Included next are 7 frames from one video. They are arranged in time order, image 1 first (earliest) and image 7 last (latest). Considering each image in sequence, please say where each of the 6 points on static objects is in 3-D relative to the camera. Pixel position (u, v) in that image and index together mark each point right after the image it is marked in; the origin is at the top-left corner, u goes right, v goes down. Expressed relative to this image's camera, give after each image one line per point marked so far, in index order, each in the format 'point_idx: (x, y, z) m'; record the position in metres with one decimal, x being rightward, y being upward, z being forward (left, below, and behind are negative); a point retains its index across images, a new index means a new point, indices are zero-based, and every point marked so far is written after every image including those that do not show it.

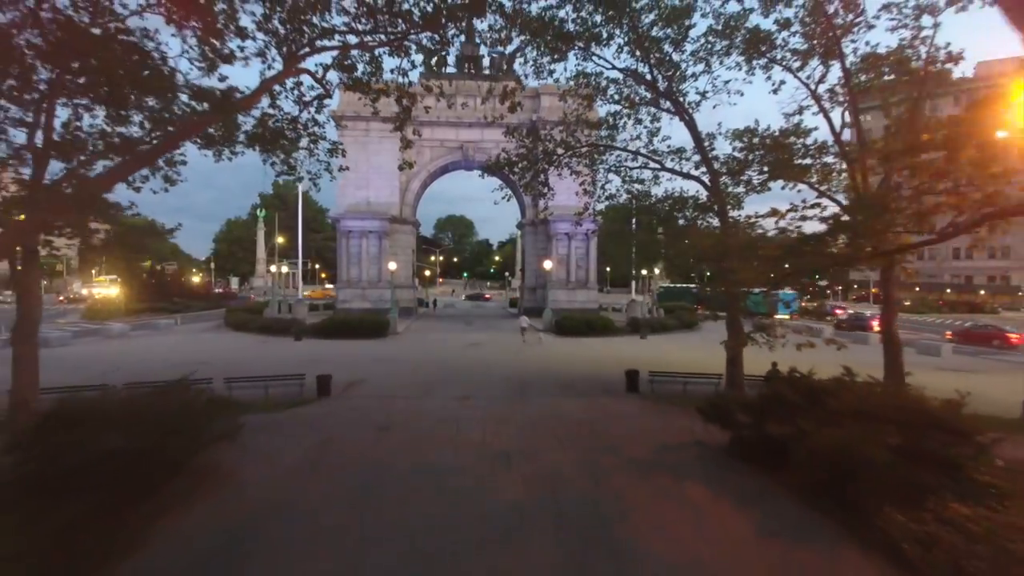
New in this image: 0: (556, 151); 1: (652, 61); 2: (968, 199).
0: (+0.9, +2.8, +17.4) m
1: (+2.6, +4.2, +15.6) m
2: (+4.1, +0.8, +7.6) m
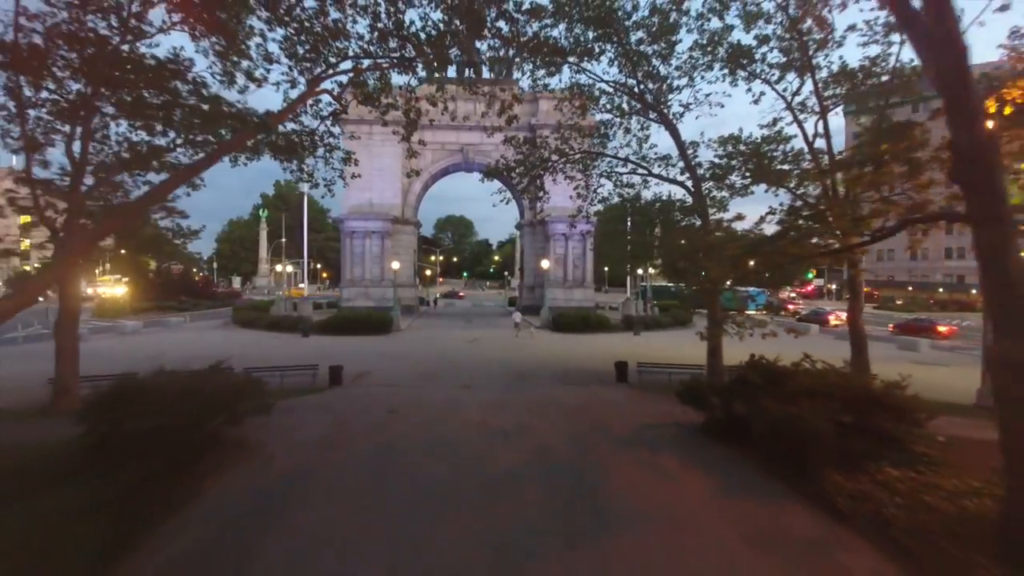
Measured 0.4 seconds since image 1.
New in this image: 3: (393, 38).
0: (+0.8, +2.8, +18.6) m
1: (+2.6, +4.2, +16.8) m
2: (+4.0, +0.8, +8.8) m
3: (-1.7, +3.6, +12.5) m
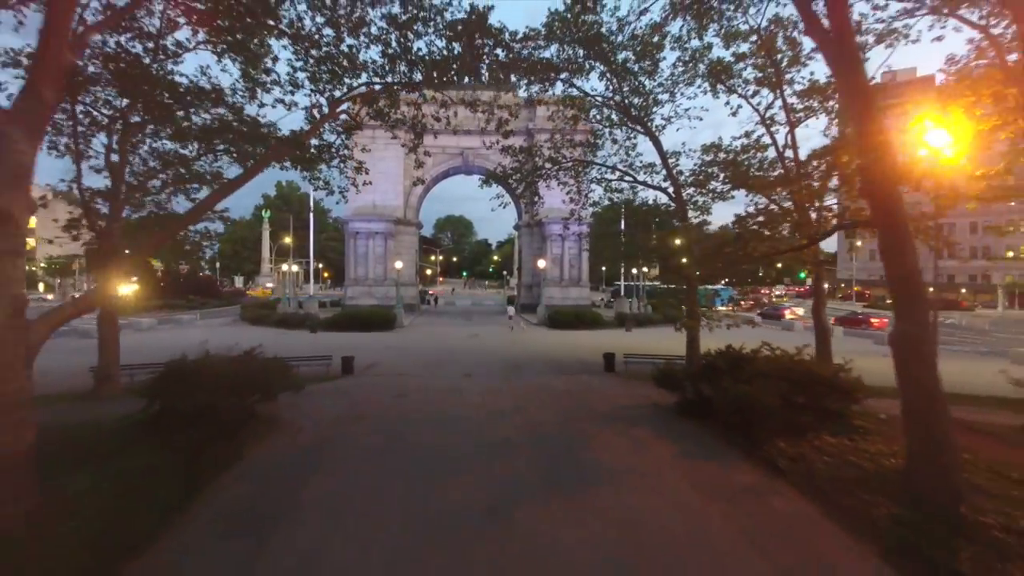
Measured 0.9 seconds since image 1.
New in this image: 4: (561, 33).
0: (+0.8, +2.9, +20.1) m
1: (+2.5, +4.3, +18.3) m
2: (+4.0, +0.9, +10.3) m
3: (-1.8, +3.7, +14.0) m
4: (+1.0, +5.0, +16.8) m
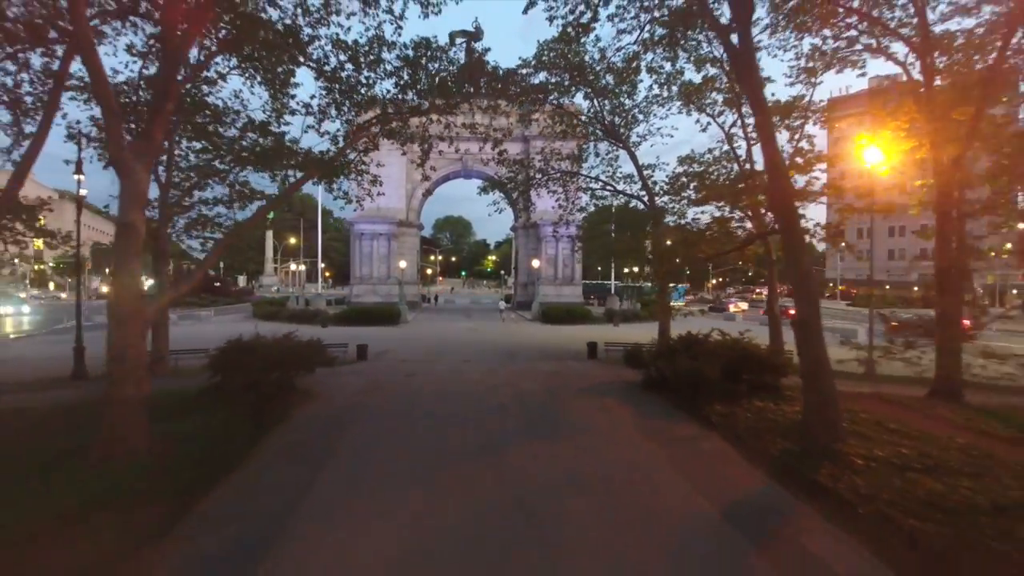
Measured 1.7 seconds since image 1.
0: (+0.6, +3.0, +22.5) m
1: (+2.4, +4.3, +20.7) m
2: (+3.9, +1.0, +12.8) m
3: (-1.9, +3.8, +16.4) m
4: (+0.8, +5.1, +19.2) m
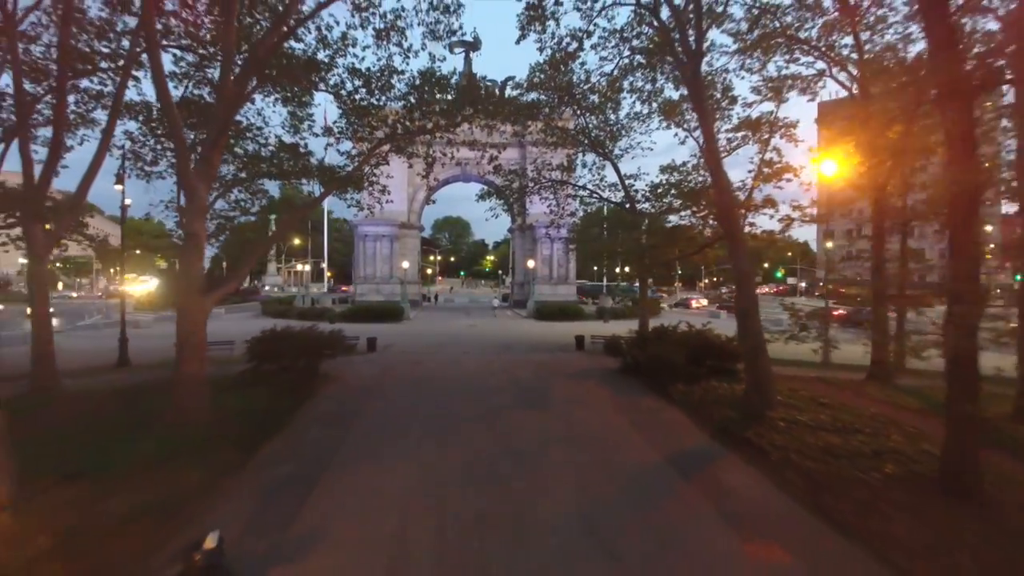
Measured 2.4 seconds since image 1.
0: (+0.5, +3.0, +24.7) m
1: (+2.3, +4.4, +22.9) m
2: (+3.7, +1.0, +14.9) m
3: (-2.1, +3.8, +18.5) m
4: (+0.7, +5.1, +21.4) m
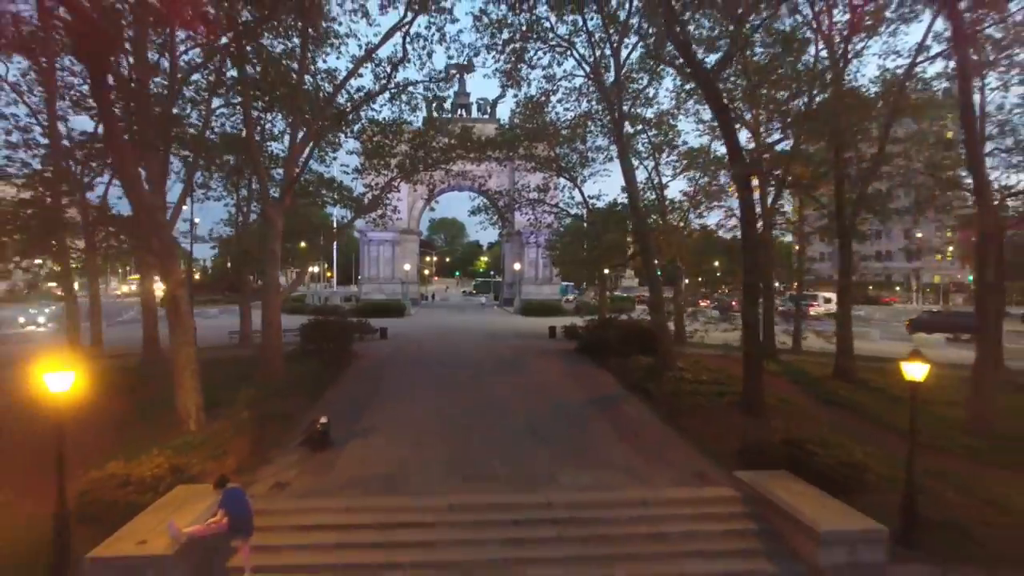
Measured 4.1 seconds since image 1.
0: (0.0, +3.0, +30.0) m
1: (+1.8, +4.4, +28.2) m
2: (+3.3, +1.0, +20.3) m
3: (-2.5, +3.8, +23.8) m
4: (+0.2, +5.1, +26.7) m
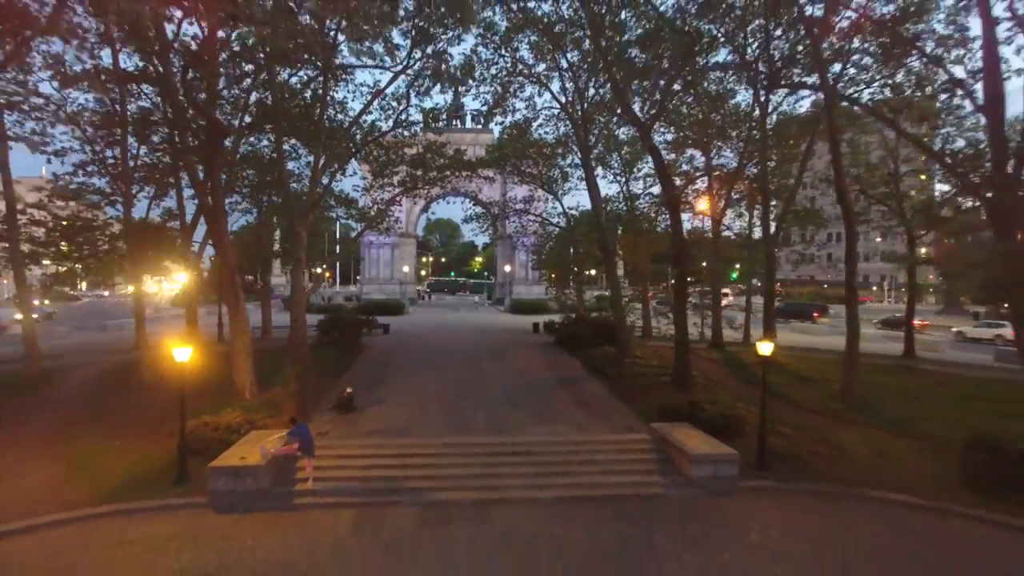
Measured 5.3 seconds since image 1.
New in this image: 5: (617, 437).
0: (-0.4, +3.0, +33.6) m
1: (+1.3, +4.4, +31.9) m
2: (+2.9, +1.0, +23.9) m
3: (-2.9, +3.8, +27.4) m
4: (-0.2, +5.1, +30.3) m
5: (+1.6, -2.2, +12.7) m
